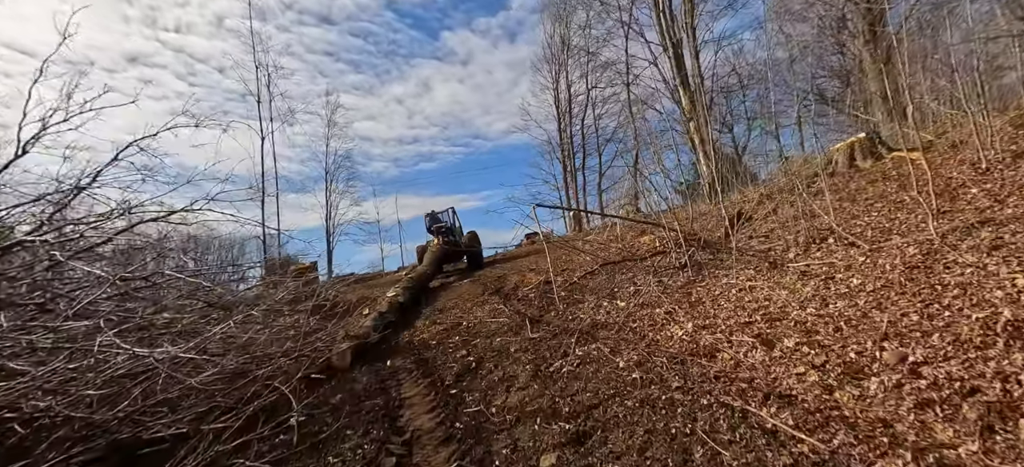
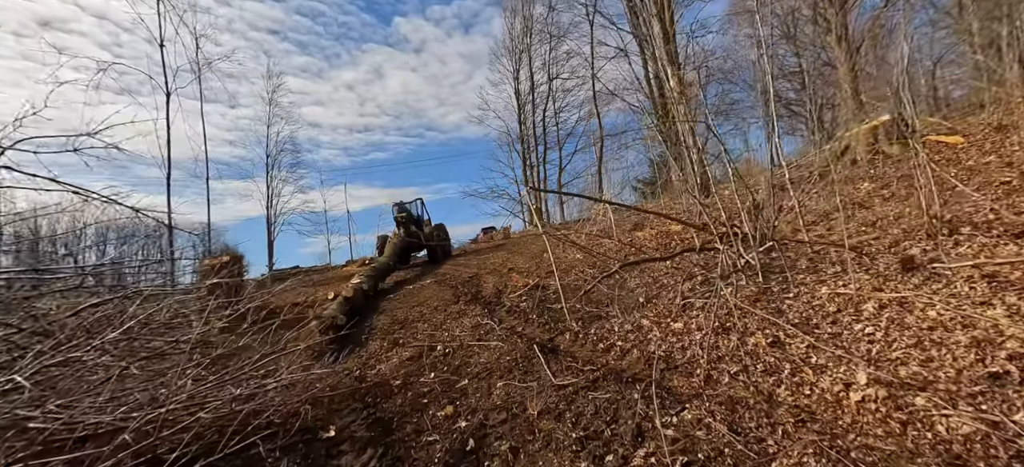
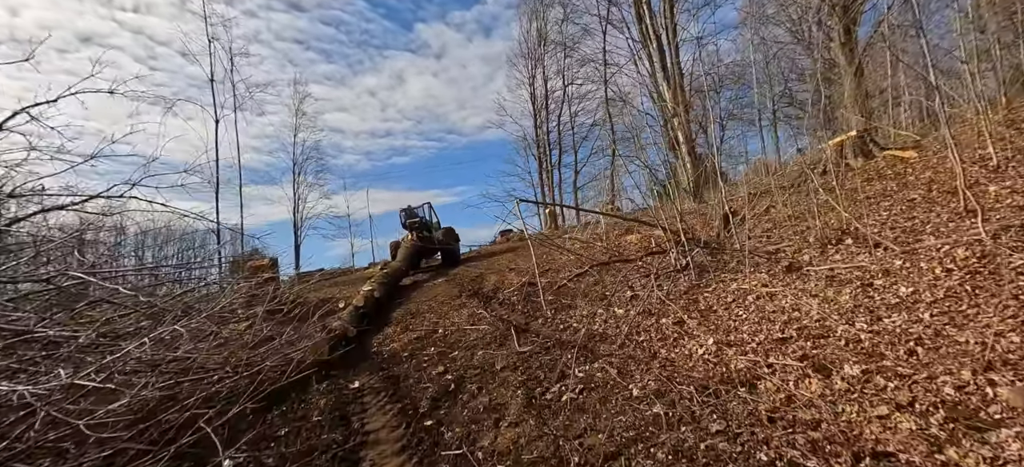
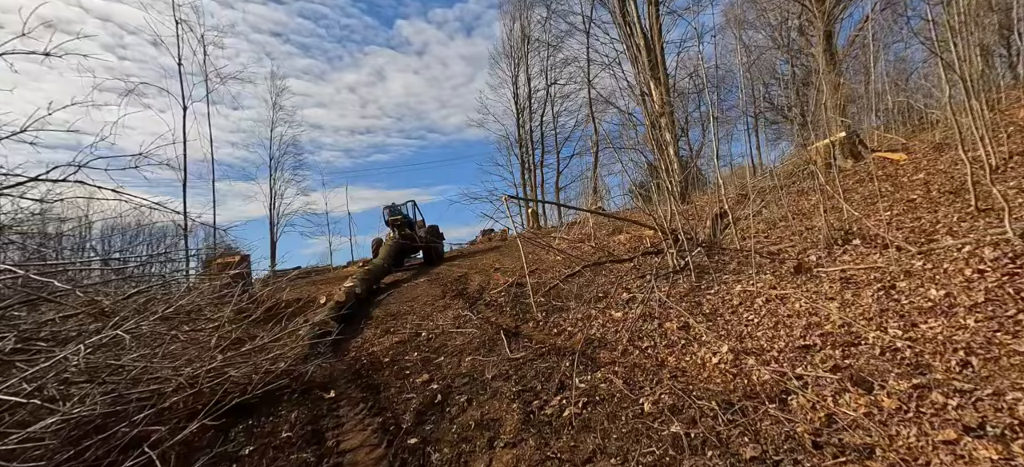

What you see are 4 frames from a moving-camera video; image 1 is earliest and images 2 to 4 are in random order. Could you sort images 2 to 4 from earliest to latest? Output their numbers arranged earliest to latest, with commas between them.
3, 4, 2
